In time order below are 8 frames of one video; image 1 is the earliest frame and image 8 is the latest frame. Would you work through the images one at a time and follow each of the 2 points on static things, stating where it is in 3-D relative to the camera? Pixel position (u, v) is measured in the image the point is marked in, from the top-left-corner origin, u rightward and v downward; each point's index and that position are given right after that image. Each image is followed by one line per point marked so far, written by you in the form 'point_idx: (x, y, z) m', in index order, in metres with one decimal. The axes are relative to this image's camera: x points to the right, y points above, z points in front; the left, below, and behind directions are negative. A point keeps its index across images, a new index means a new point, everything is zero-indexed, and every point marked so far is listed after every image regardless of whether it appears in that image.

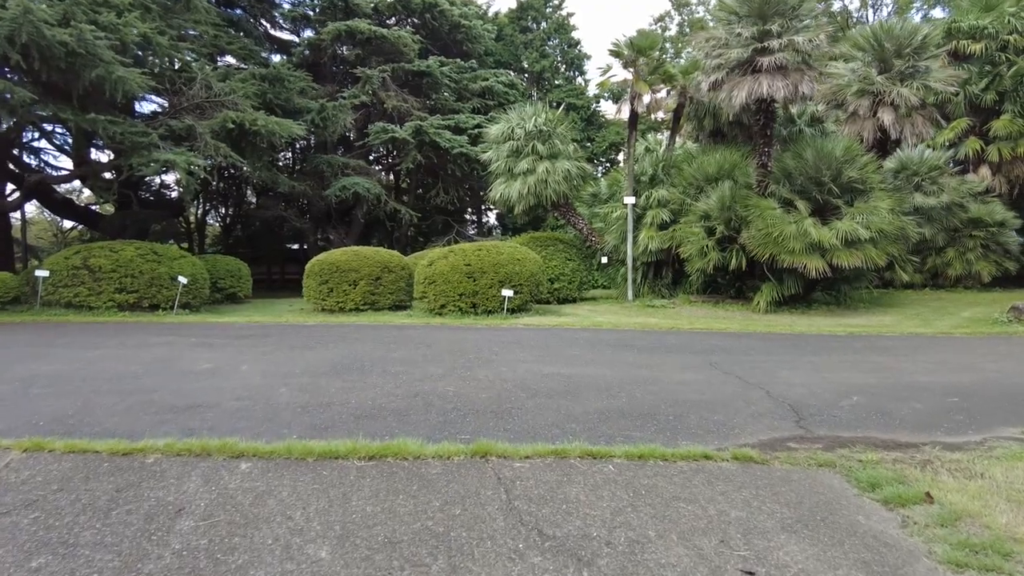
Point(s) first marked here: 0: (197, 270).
0: (-6.3, +0.4, +13.2) m
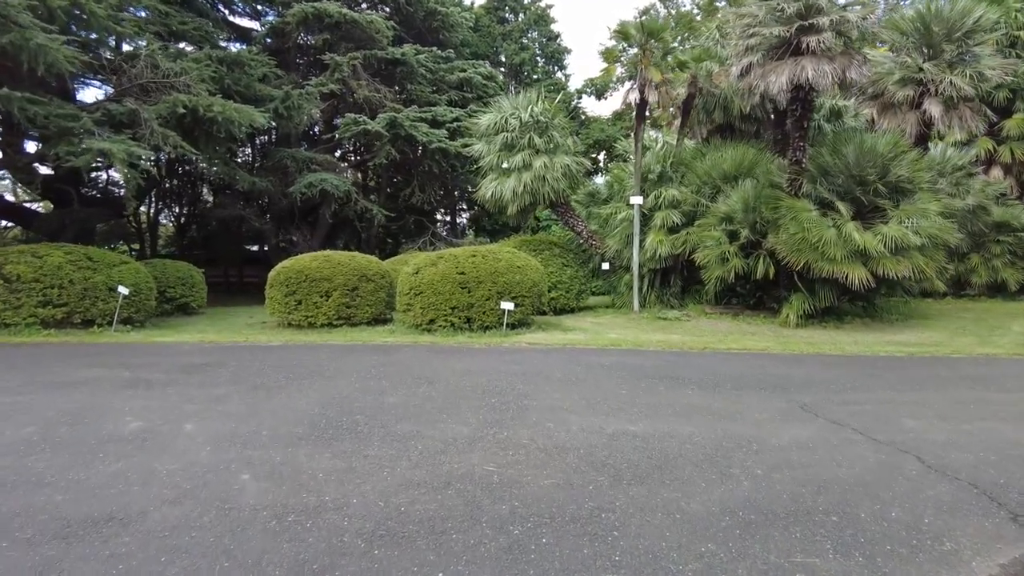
0: (-6.4, +0.2, +11.3) m
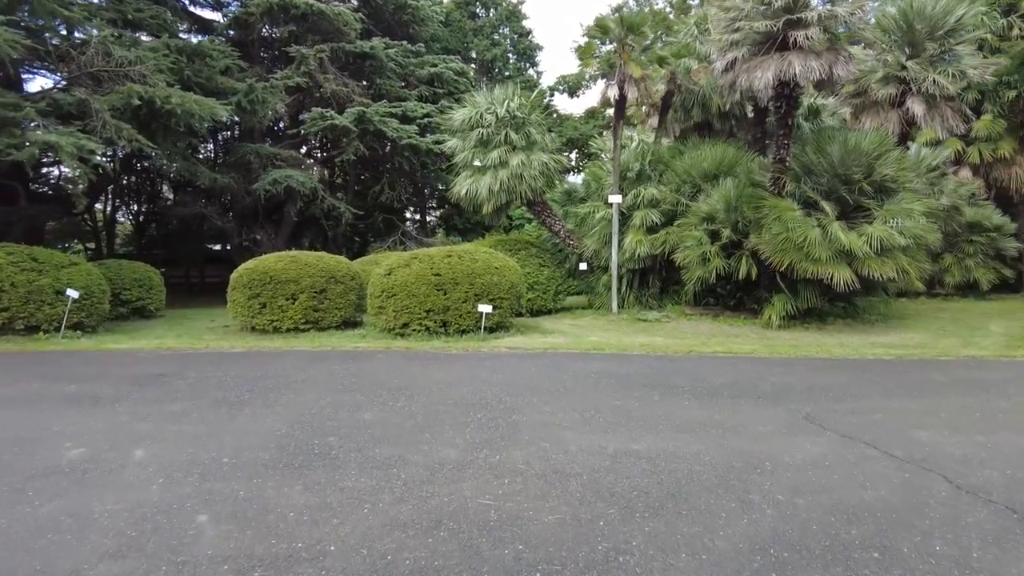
0: (-6.7, +0.1, +10.5) m
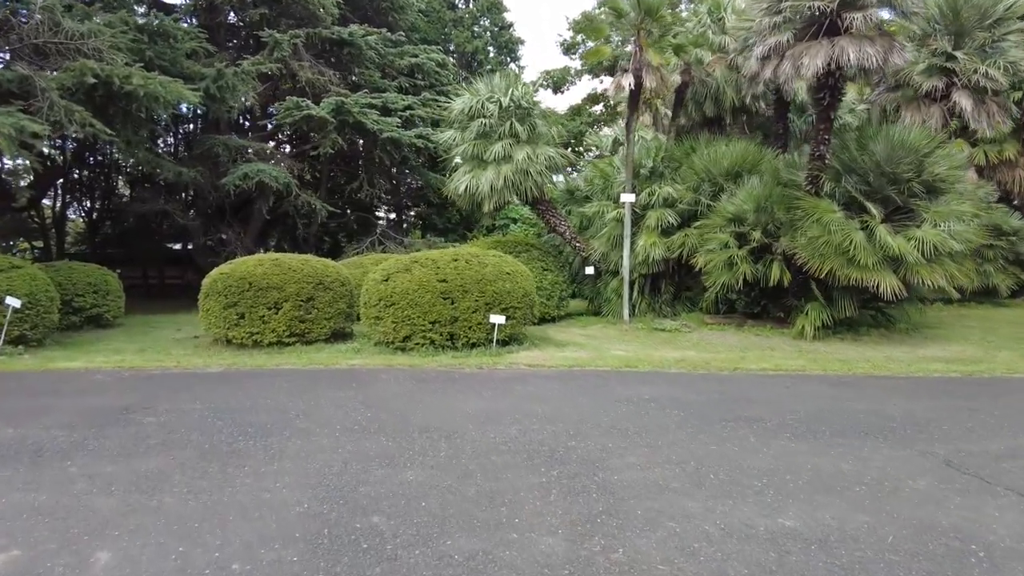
0: (-6.5, 0.0, +9.1) m
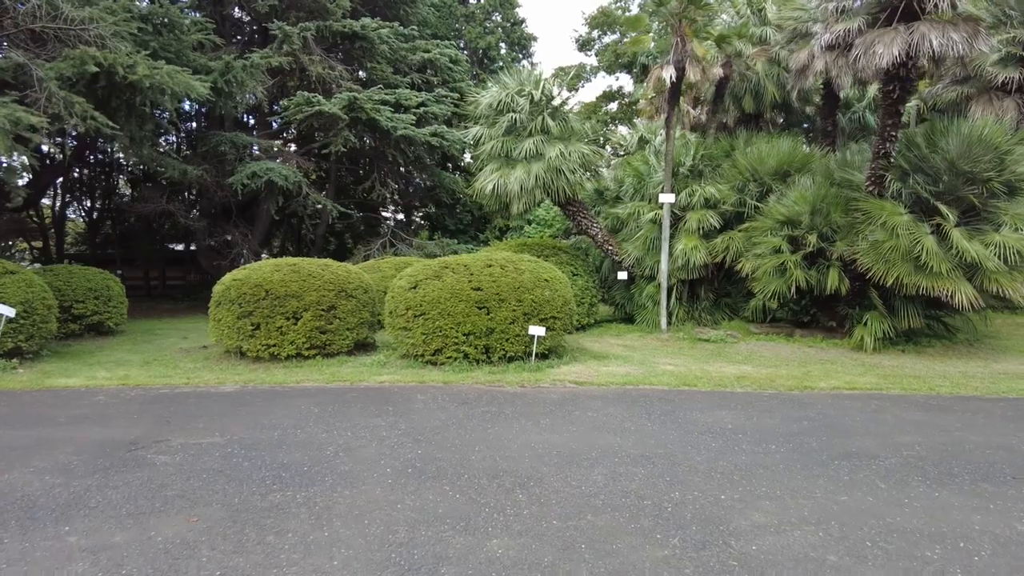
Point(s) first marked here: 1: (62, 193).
0: (-6.0, -0.1, +8.3) m
1: (-13.5, +2.9, +19.5) m
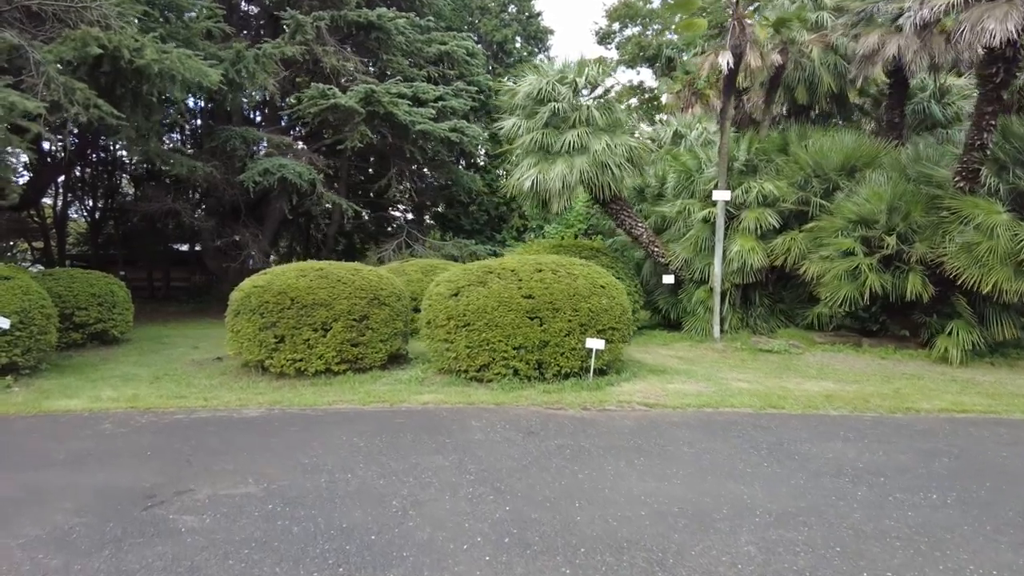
0: (-5.4, -0.1, +7.4) m
1: (-12.8, +2.8, +18.6) m
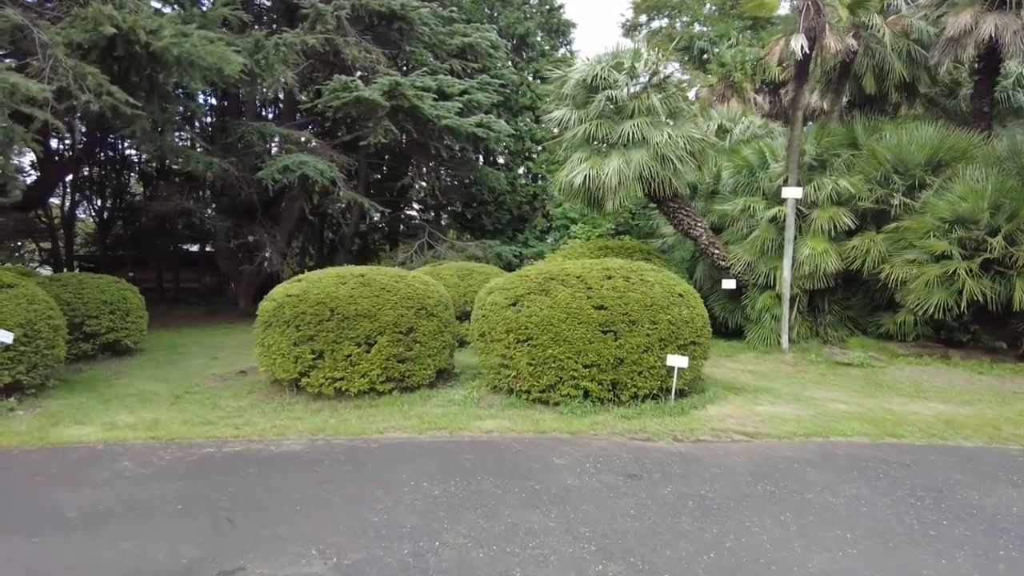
0: (-4.8, -0.2, +6.6) m
1: (-12.1, +2.7, +17.9) m
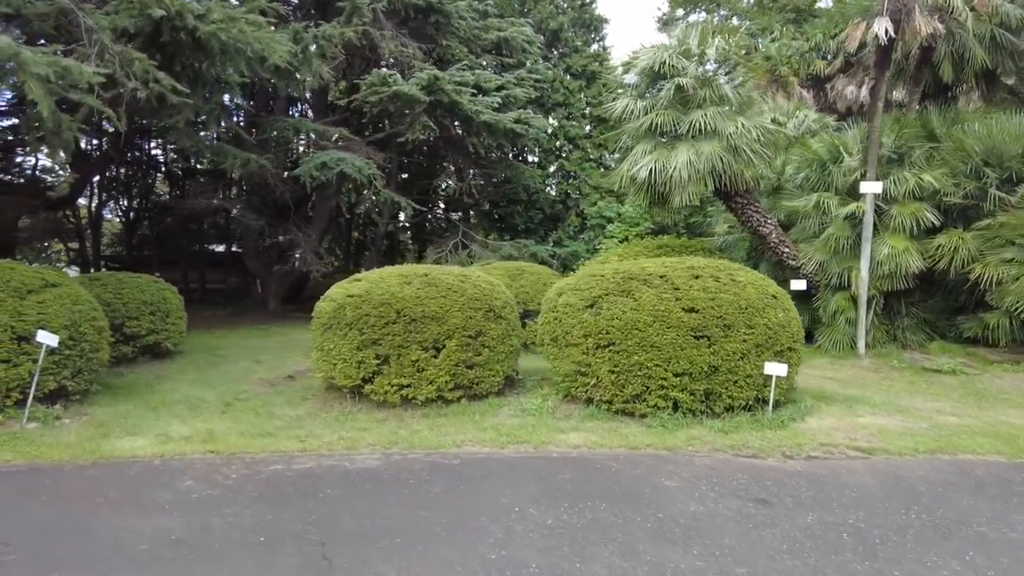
0: (-4.0, -0.2, +6.2) m
1: (-11.1, +2.7, +17.6) m
